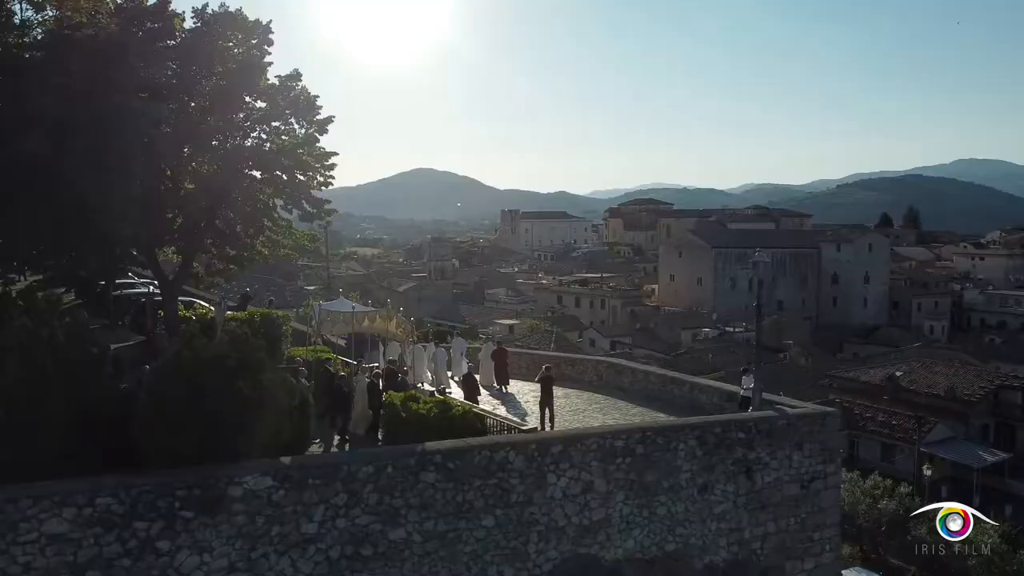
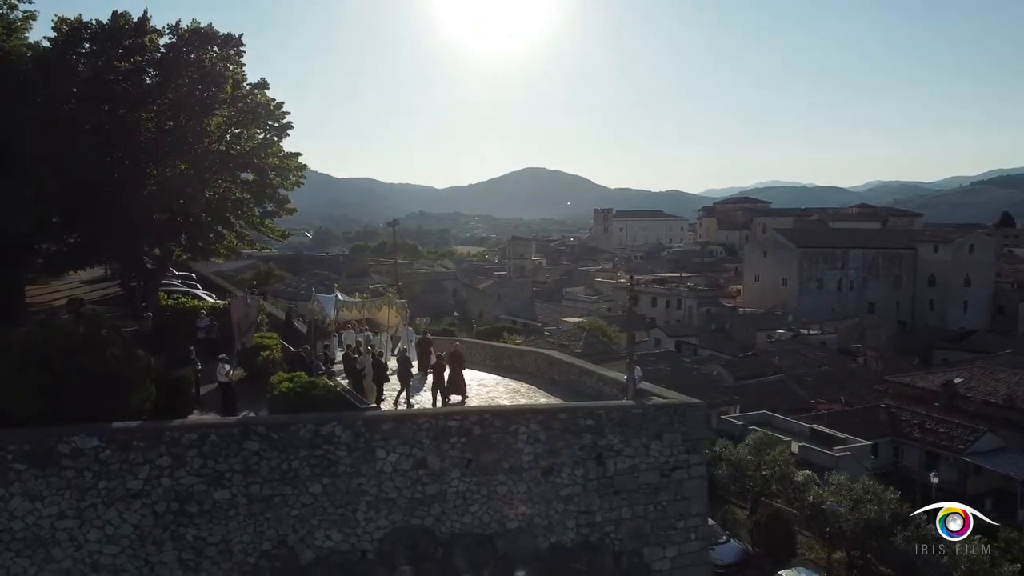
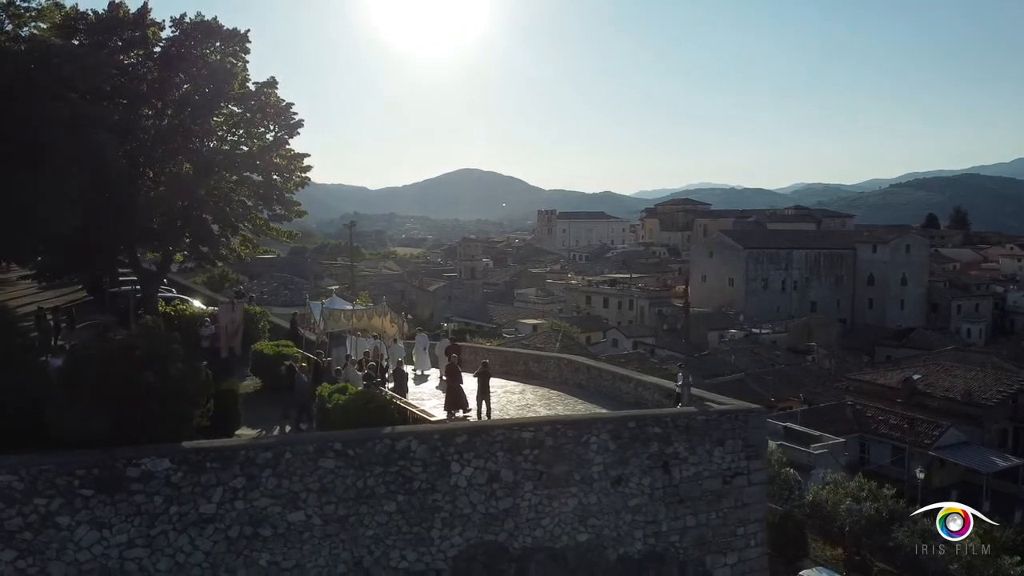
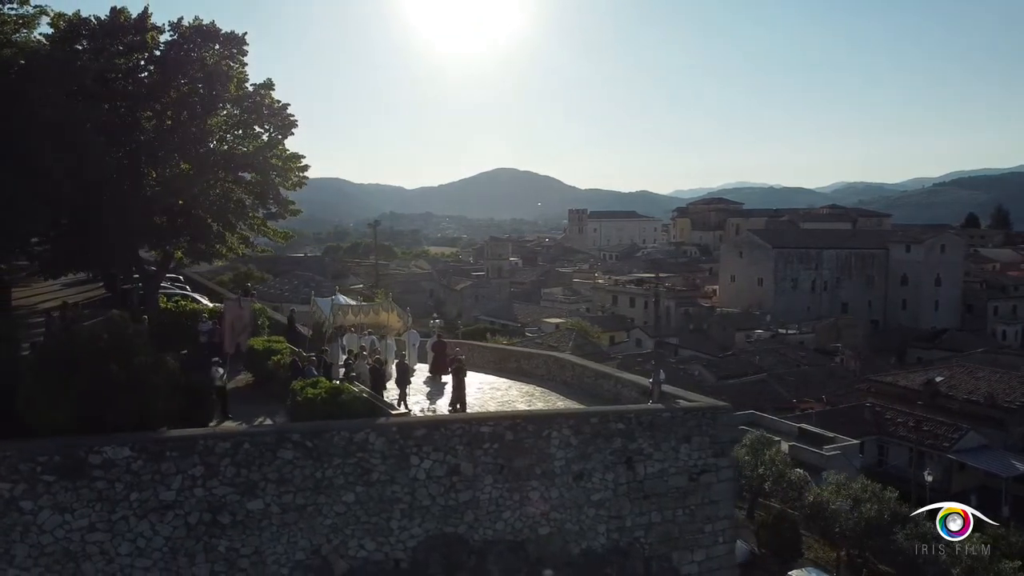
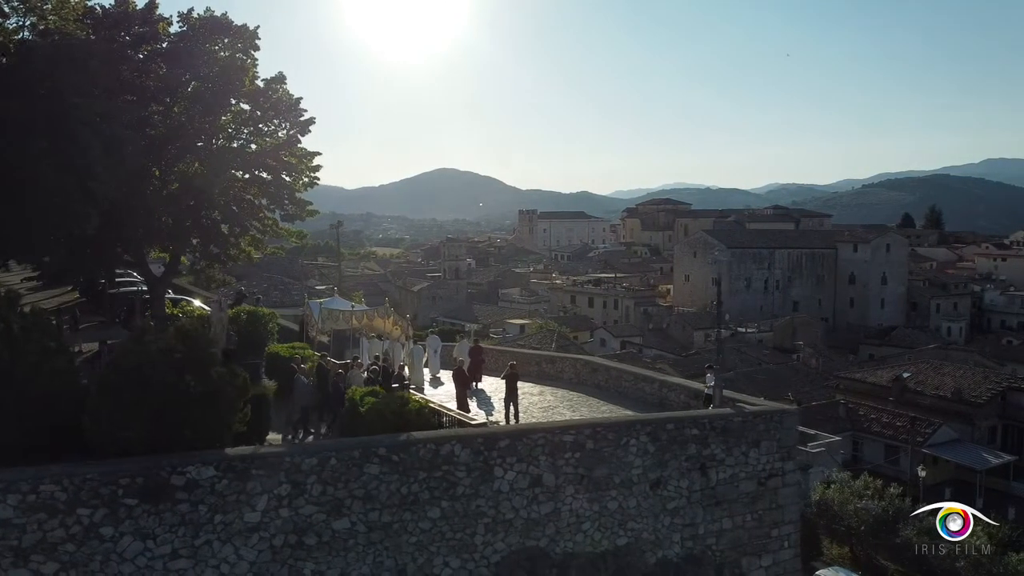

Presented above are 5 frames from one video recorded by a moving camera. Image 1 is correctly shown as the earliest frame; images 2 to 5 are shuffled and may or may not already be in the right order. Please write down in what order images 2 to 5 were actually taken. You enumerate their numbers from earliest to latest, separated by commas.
5, 3, 4, 2
